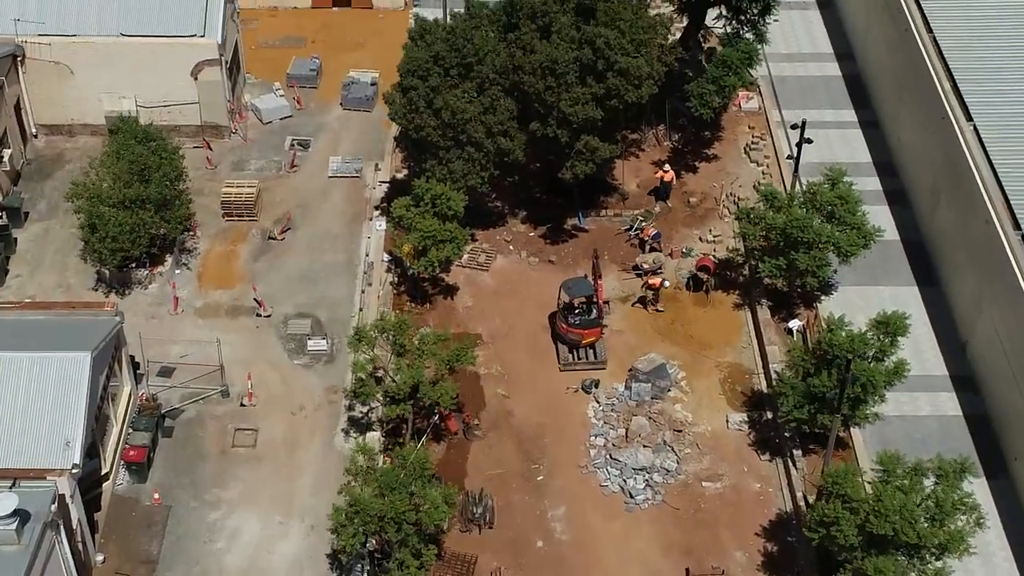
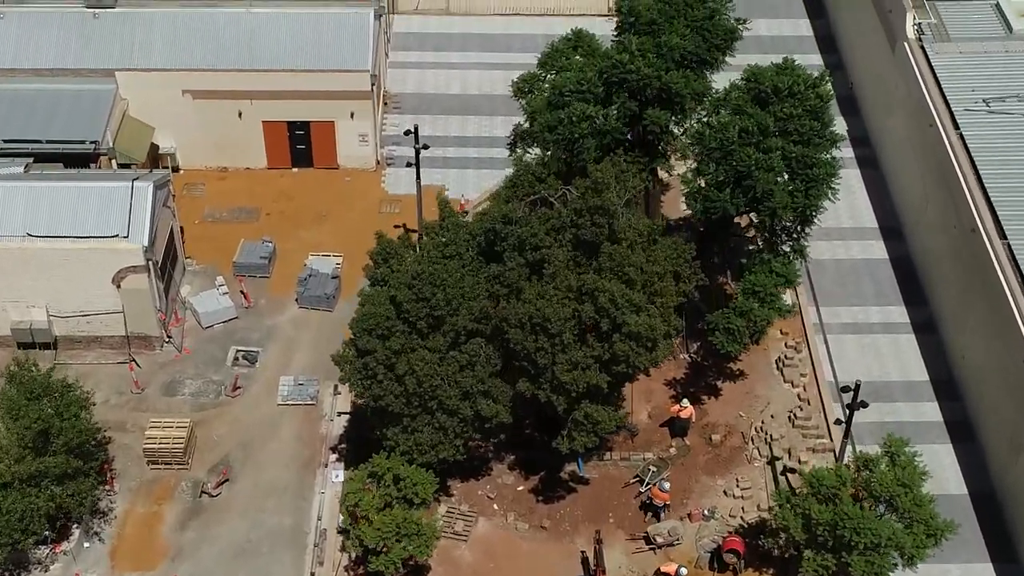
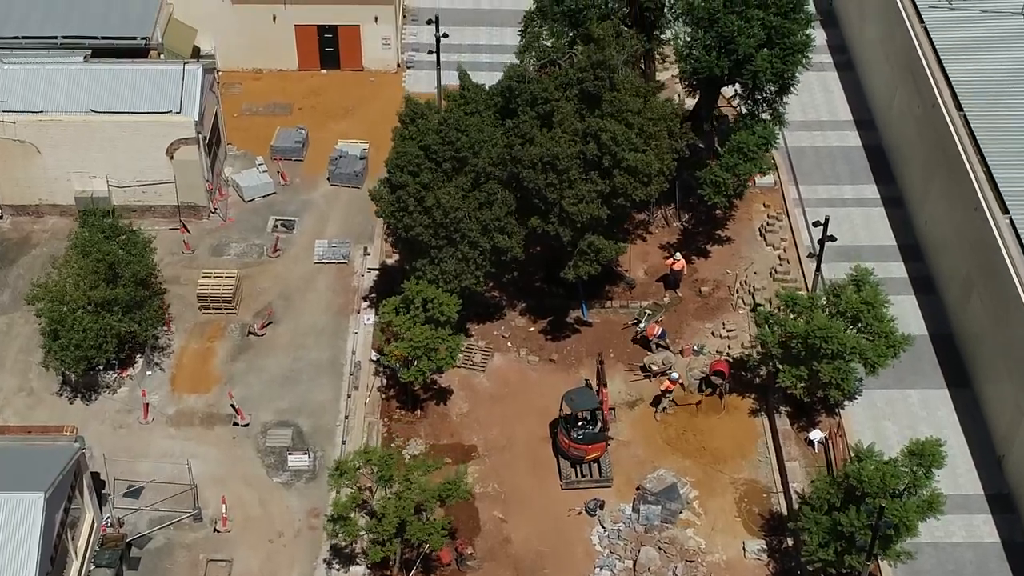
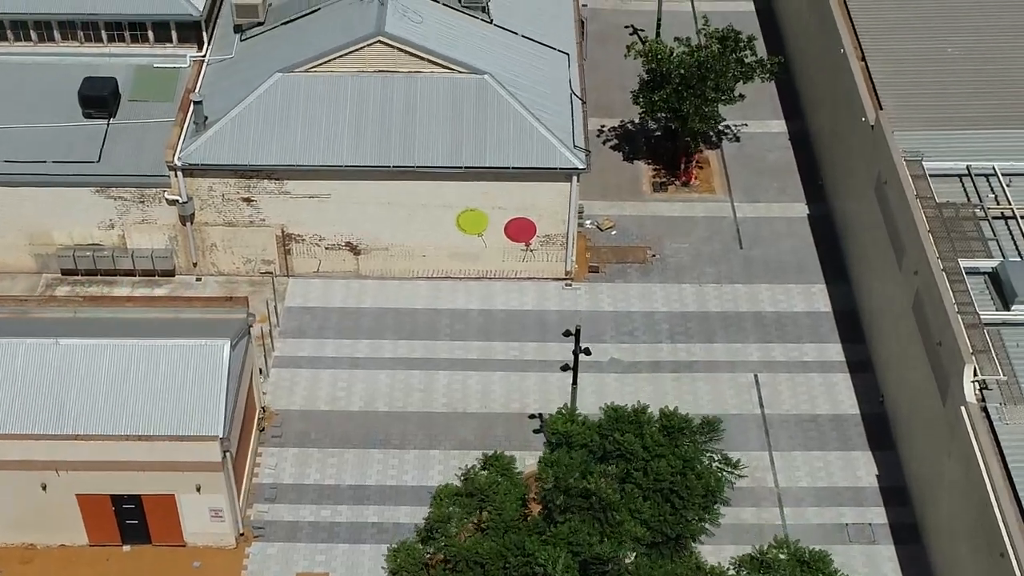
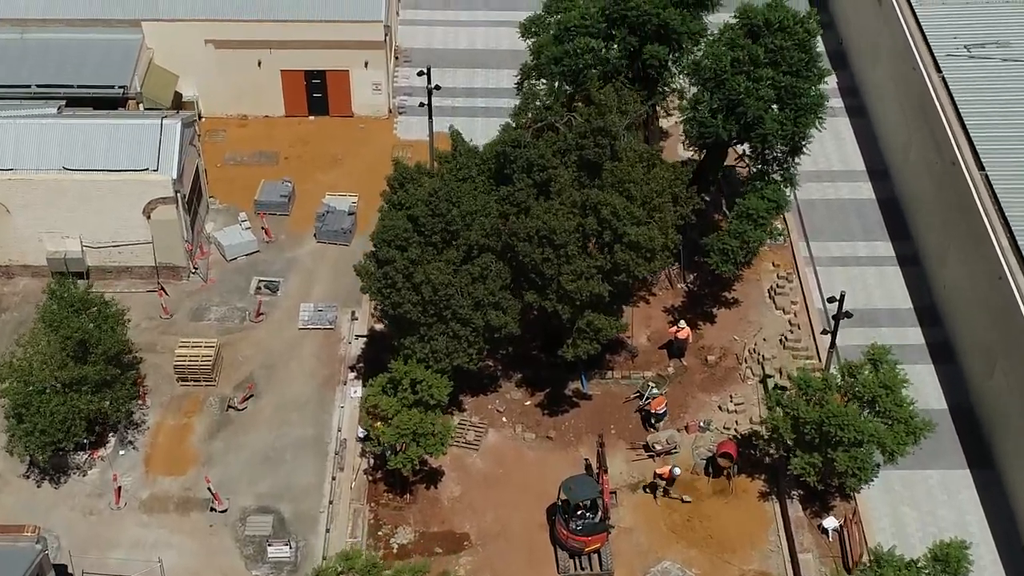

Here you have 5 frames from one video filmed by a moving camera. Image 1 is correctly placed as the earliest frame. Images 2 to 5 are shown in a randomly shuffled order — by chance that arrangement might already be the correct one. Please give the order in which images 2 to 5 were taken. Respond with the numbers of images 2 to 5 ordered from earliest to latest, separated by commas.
3, 5, 2, 4
